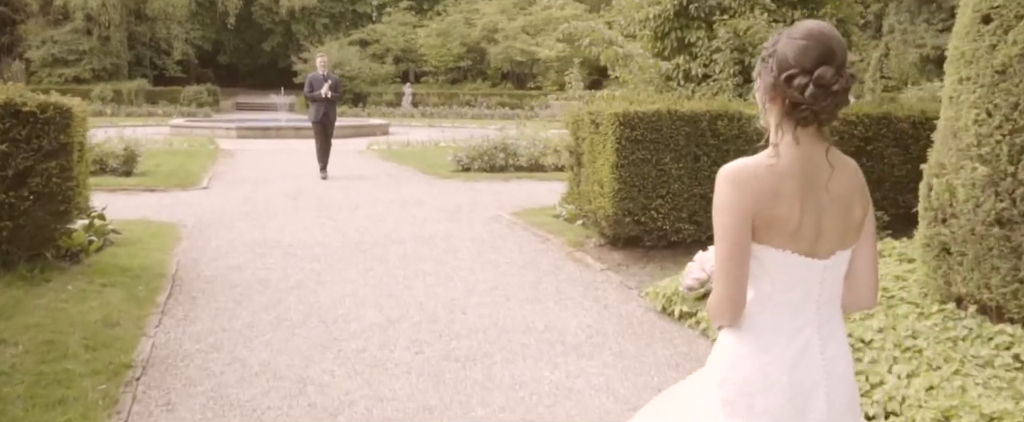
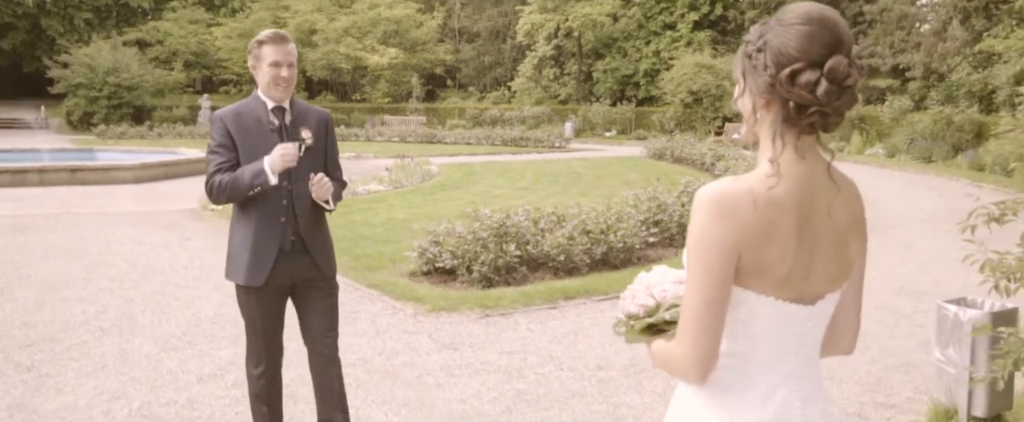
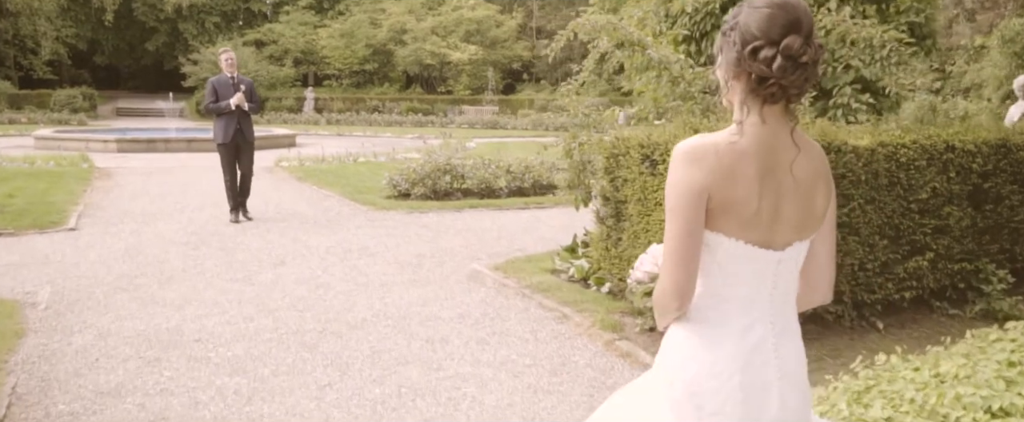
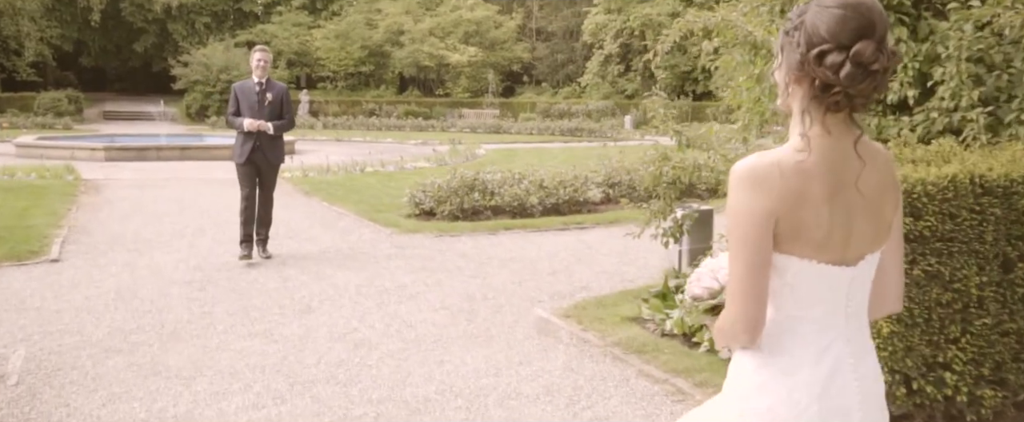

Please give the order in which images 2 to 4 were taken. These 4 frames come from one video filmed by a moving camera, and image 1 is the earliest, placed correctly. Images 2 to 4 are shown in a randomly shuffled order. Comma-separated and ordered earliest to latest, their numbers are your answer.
3, 4, 2
